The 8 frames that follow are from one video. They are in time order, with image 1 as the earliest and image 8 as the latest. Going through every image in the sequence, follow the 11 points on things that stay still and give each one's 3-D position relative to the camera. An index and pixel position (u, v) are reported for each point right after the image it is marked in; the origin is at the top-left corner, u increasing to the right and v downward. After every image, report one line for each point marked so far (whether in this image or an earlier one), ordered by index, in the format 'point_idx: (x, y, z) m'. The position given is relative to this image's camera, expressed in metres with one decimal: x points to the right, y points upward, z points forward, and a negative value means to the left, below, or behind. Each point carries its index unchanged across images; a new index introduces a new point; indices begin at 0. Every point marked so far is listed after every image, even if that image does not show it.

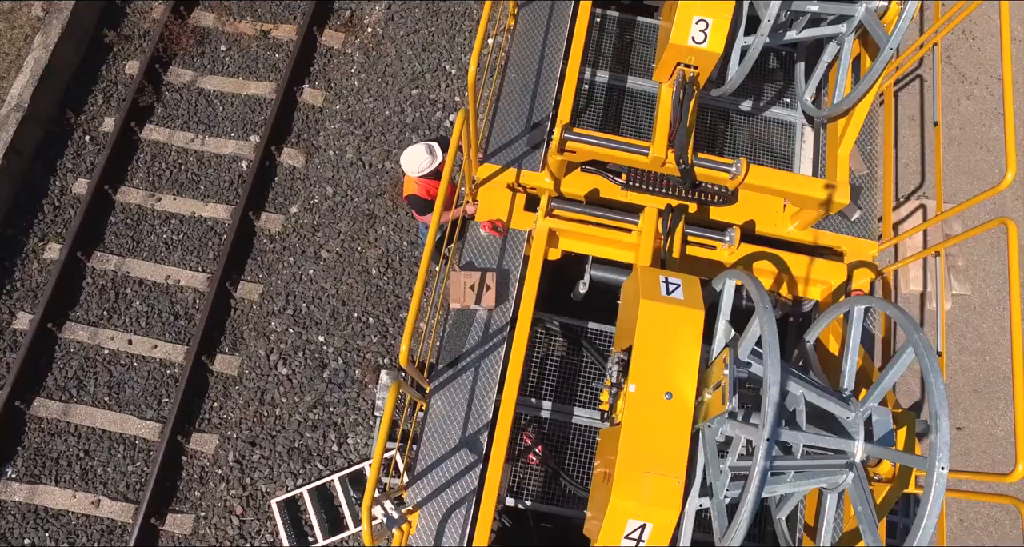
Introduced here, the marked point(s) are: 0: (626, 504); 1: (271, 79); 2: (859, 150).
0: (+0.6, -1.2, +2.8) m
1: (-2.9, +2.3, +6.3) m
2: (+3.1, +1.1, +4.7) m
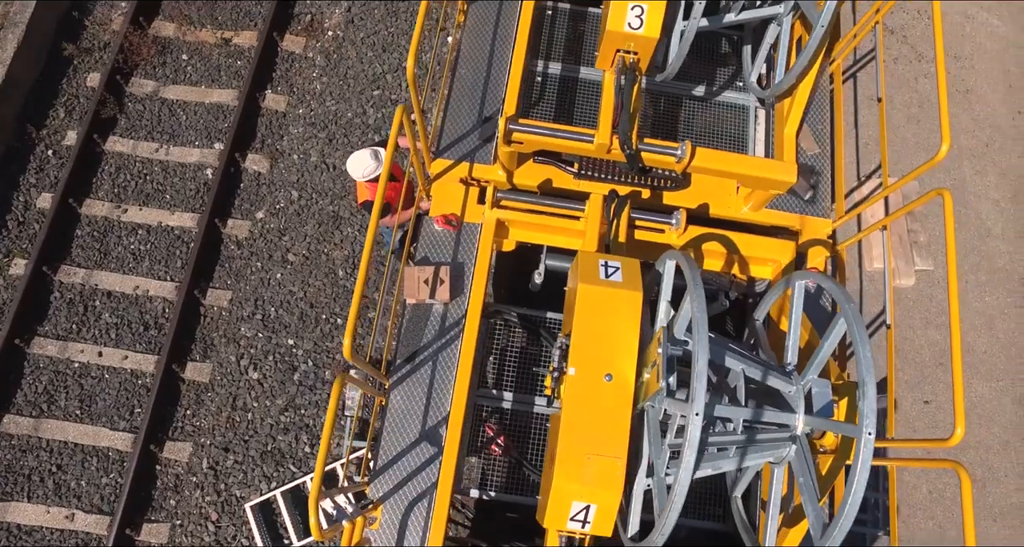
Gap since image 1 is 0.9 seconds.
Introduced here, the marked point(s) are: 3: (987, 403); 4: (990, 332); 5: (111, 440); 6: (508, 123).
0: (+0.3, -1.1, +2.8) m
1: (-3.3, +2.3, +6.3) m
2: (+2.7, +1.3, +4.7) m
3: (+5.1, -1.4, +5.7) m
4: (+5.3, -0.7, +5.9) m
5: (-4.1, -1.7, +5.4) m
6: (0.0, +1.1, +3.9) m
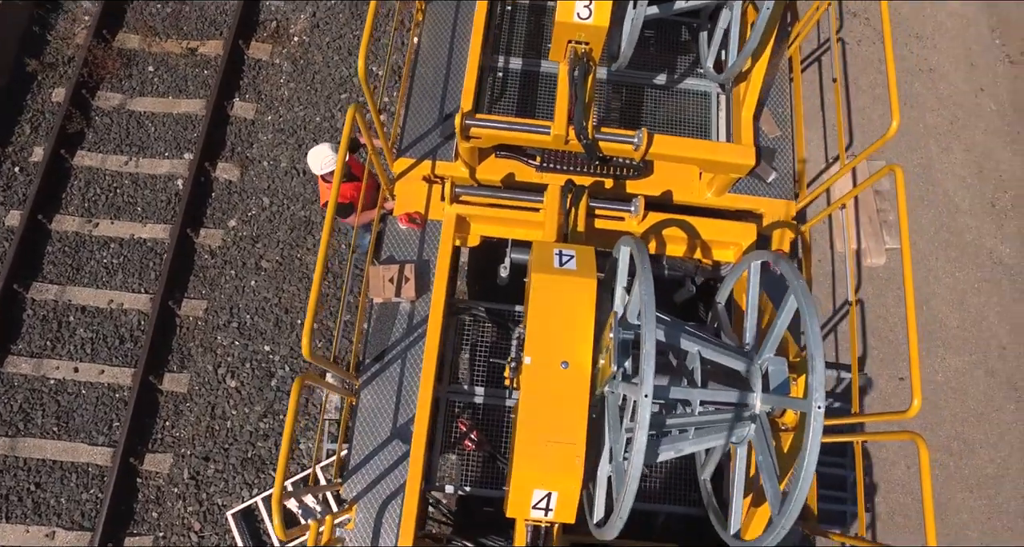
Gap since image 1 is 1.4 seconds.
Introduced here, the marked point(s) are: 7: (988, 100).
0: (+0.1, -1.1, +2.9) m
1: (-3.7, +2.1, +6.3) m
2: (+2.3, +1.4, +4.7) m
3: (+4.9, -1.1, +5.7) m
4: (+5.1, -0.4, +5.9) m
5: (-4.3, -1.9, +5.4) m
6: (-0.4, +1.1, +3.9) m
7: (+5.9, +2.1, +6.5) m
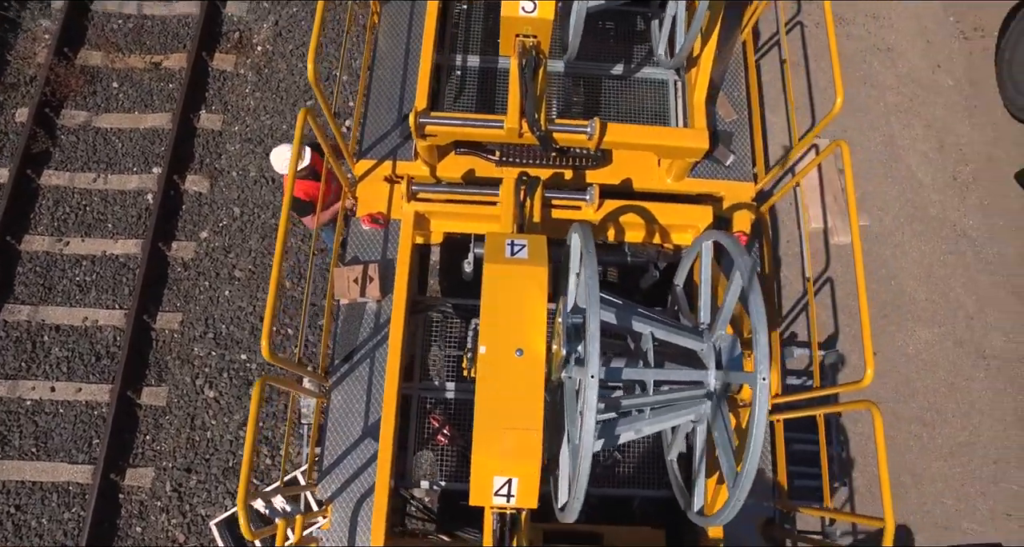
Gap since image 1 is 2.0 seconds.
0: (-0.1, -1.0, +2.9) m
1: (-4.1, +2.0, +6.3) m
2: (+2.0, +1.6, +4.8) m
3: (+4.6, -0.8, +5.8) m
4: (+4.8, -0.1, +6.0) m
5: (-4.5, -2.1, +5.4) m
6: (-0.7, +1.2, +4.0) m
7: (+5.4, +2.5, +6.6) m
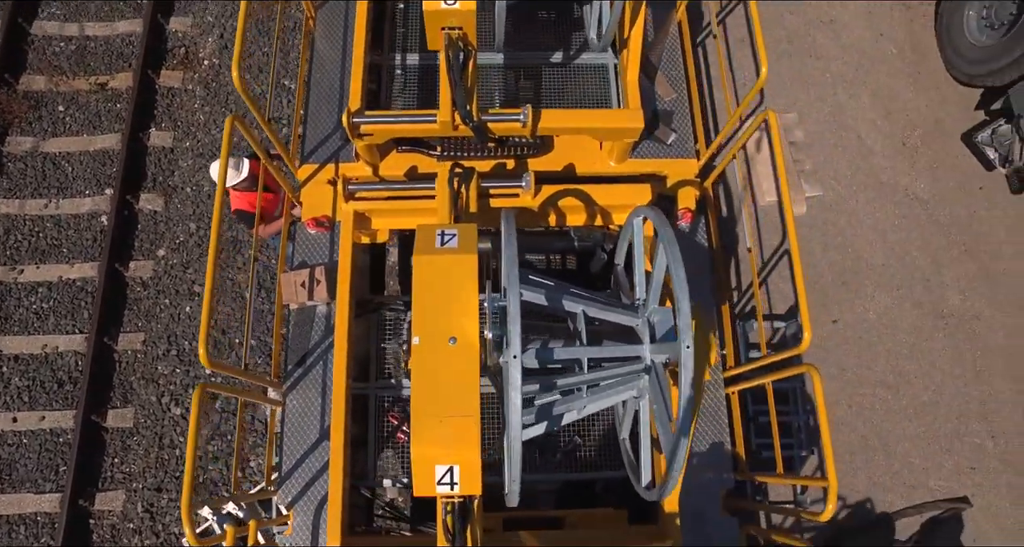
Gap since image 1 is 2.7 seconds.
0: (-0.5, -1.0, +2.9) m
1: (-4.7, +1.7, +6.3) m
2: (+1.4, +1.8, +4.8) m
3: (+4.2, -0.4, +5.9) m
4: (+4.3, +0.3, +6.1) m
5: (-4.8, -2.3, +5.4) m
6: (-1.2, +1.2, +4.0) m
7: (+4.8, +2.9, +6.7) m
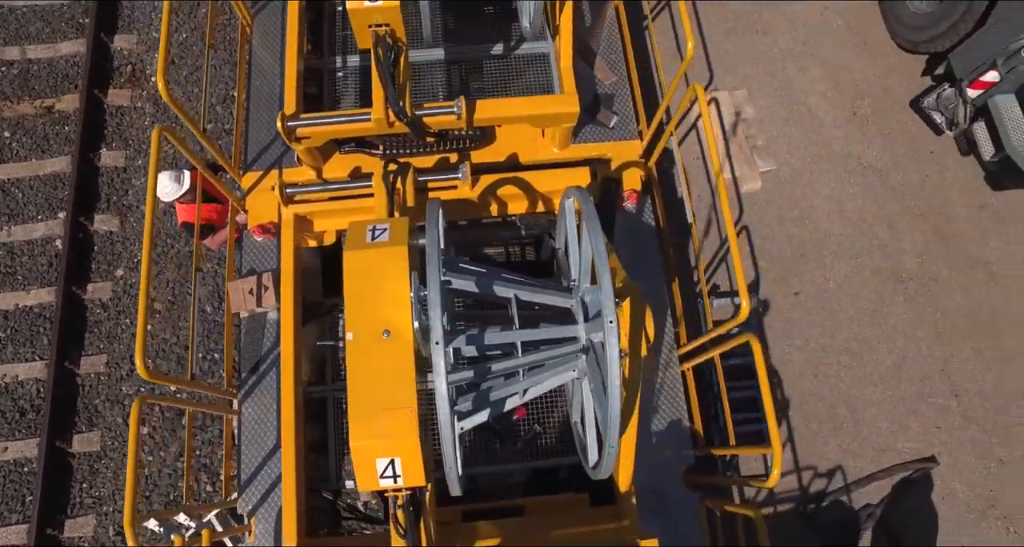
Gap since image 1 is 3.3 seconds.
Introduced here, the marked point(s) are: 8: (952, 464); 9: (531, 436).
0: (-0.8, -0.9, +2.9) m
1: (-5.3, +1.4, +6.2) m
2: (+0.9, +2.0, +4.9) m
3: (+3.8, -0.1, +6.0) m
4: (+3.8, +0.7, +6.1) m
5: (-5.1, -2.6, +5.3) m
6: (-1.7, +1.1, +3.9) m
7: (+4.1, +3.3, +6.7) m
8: (+4.6, -2.0, +5.6) m
9: (+0.1, -1.3, +4.1) m
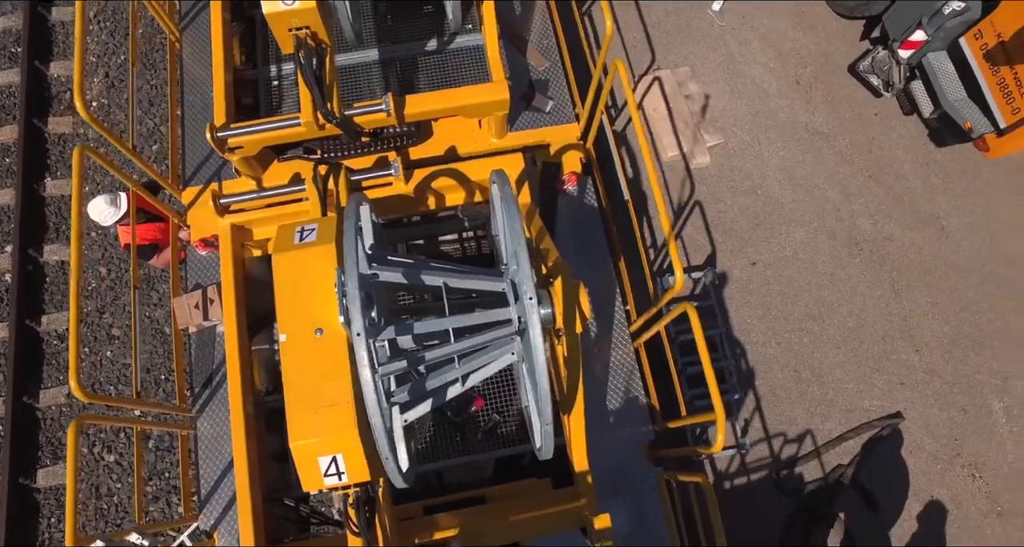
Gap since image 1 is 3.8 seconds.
0: (-1.1, -0.9, +2.9) m
1: (-5.8, +1.0, +6.1) m
2: (+0.2, +2.1, +4.9) m
3: (+3.3, +0.3, +6.0) m
4: (+3.3, +1.1, +6.2) m
5: (-5.3, -3.0, +5.2) m
6: (-2.2, +1.1, +3.9) m
7: (+3.3, +3.7, +6.8) m
8: (+4.3, -1.5, +5.6) m
9: (-0.2, -1.2, +4.1) m
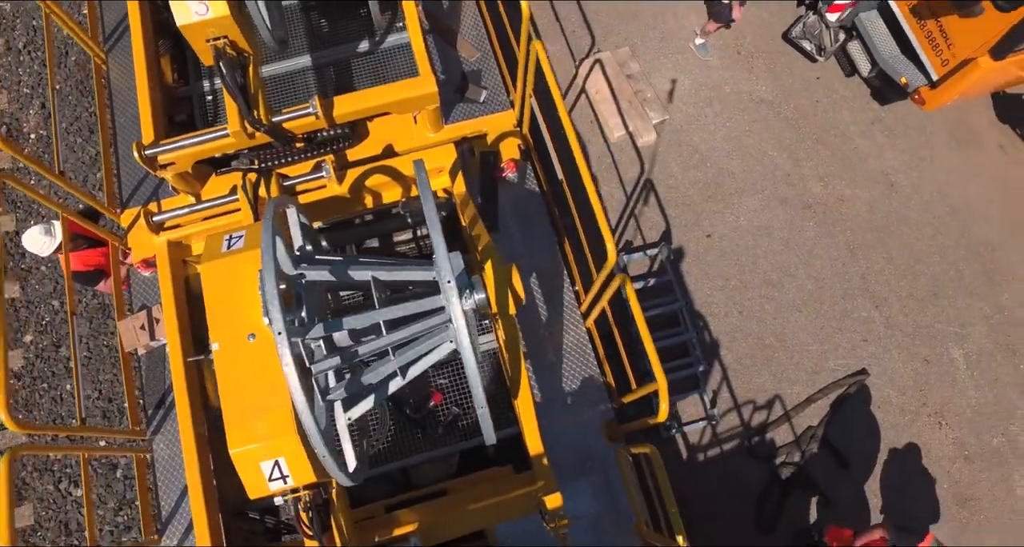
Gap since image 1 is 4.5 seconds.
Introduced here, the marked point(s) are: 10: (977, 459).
0: (-1.4, -1.0, +2.9) m
1: (-6.4, +0.5, +6.0) m
2: (-0.4, +2.2, +4.9) m
3: (+2.8, +0.7, +6.1) m
4: (+2.7, +1.4, +6.3) m
5: (-5.4, -3.4, +5.1) m
6: (-2.7, +0.9, +3.9) m
7: (+2.5, +4.1, +6.9) m
8: (+4.0, -1.1, +5.7) m
9: (-0.5, -1.1, +4.1) m
10: (+4.9, -1.9, +5.5) m
